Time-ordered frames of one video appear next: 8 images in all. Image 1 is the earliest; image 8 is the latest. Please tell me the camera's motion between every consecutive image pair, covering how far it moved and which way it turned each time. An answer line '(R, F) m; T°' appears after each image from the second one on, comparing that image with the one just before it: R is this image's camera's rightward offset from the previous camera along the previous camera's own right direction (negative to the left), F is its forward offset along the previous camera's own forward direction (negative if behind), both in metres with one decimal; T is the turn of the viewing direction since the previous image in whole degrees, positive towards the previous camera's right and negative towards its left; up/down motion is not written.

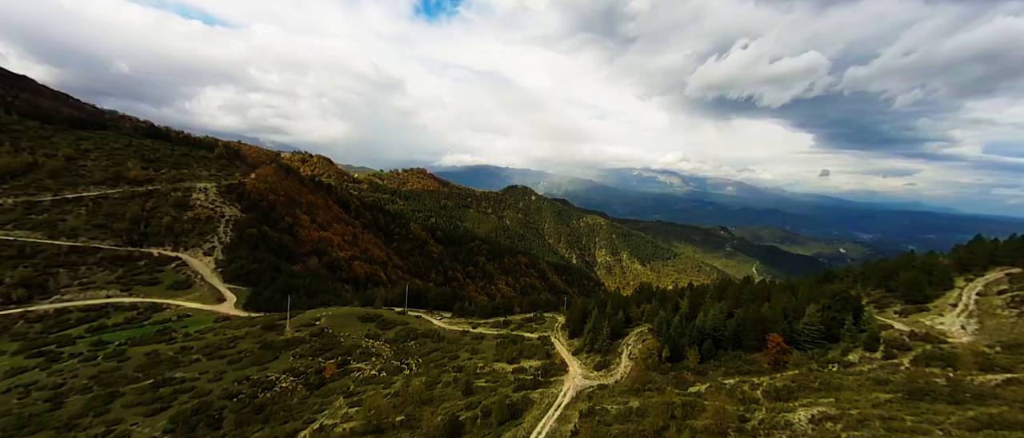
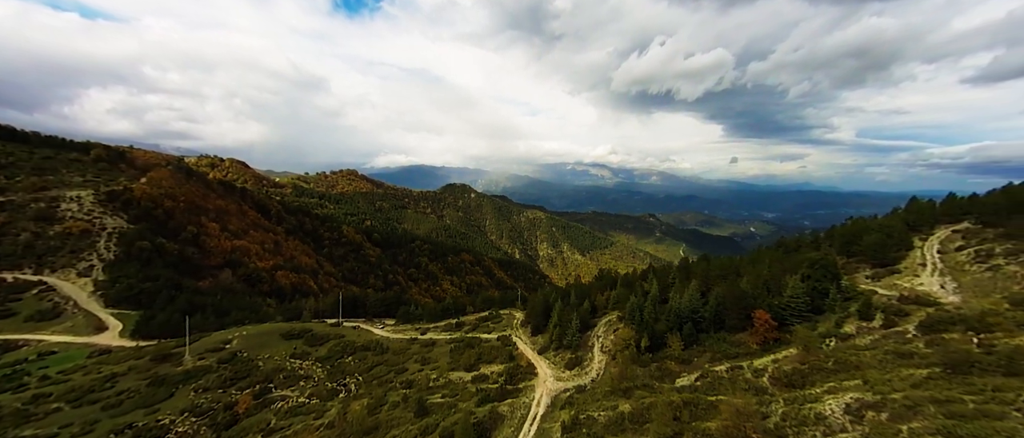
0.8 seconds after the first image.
(-2.1, +10.4) m; +9°
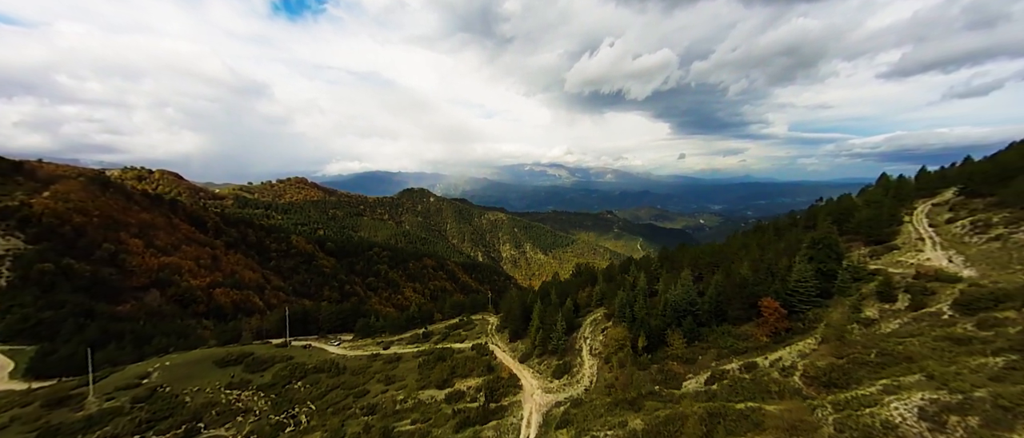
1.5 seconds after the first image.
(-2.1, +8.3) m; +6°
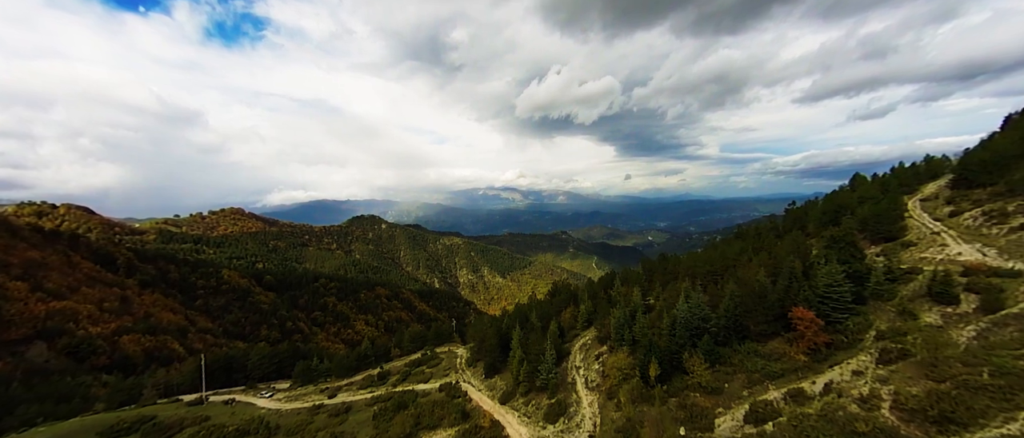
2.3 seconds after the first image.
(-2.9, +10.3) m; +7°
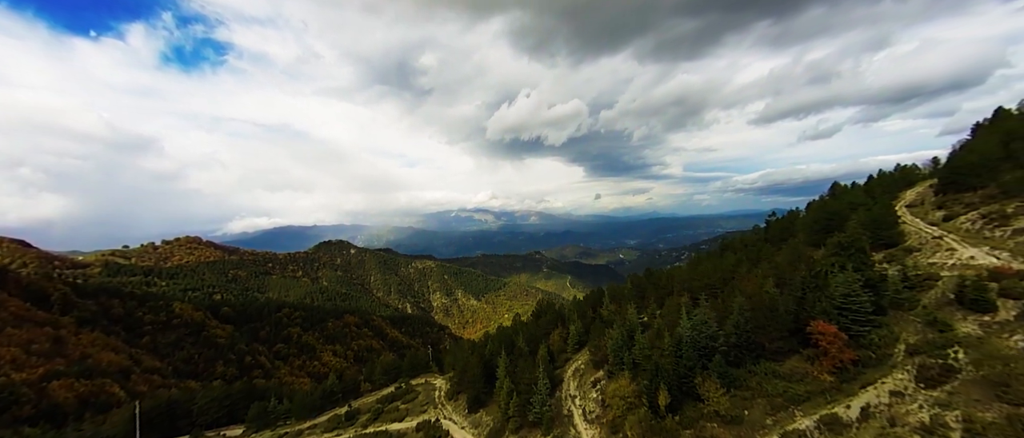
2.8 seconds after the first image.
(-1.7, +5.1) m; +4°
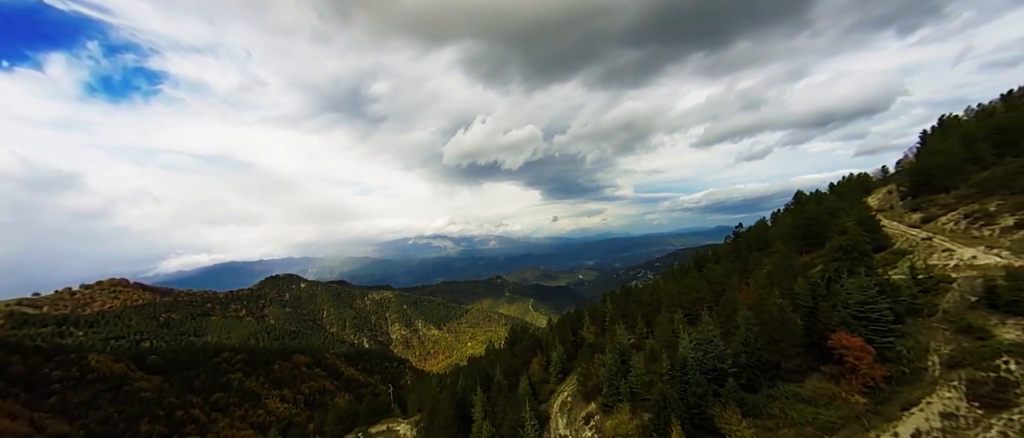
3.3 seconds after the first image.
(-1.8, +6.5) m; +6°
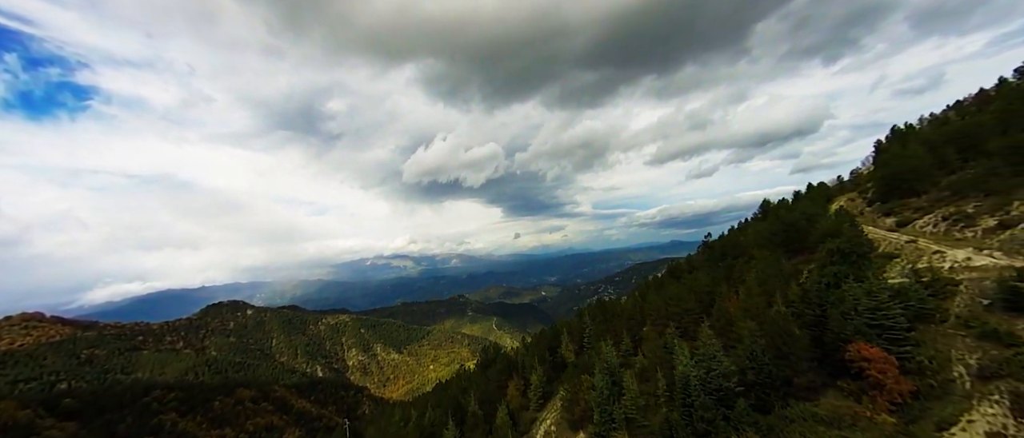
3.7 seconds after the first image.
(-1.6, +5.5) m; +6°
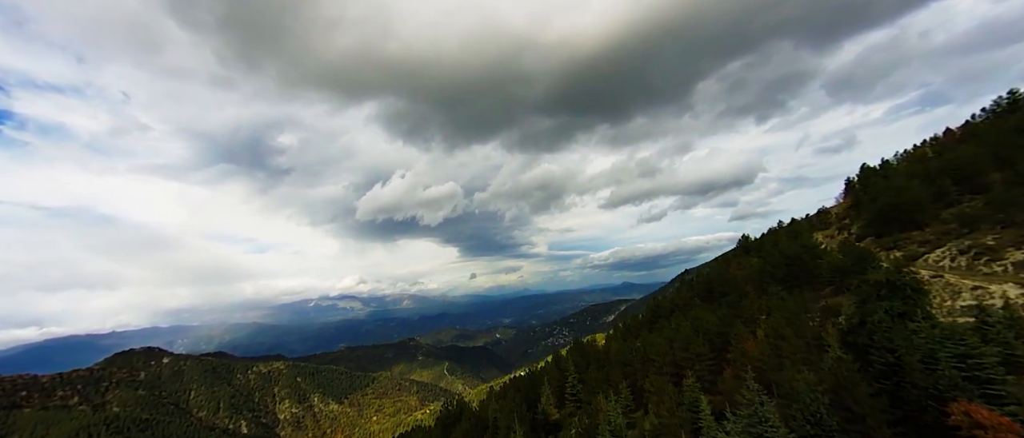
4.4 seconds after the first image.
(-2.9, +9.0) m; +7°
